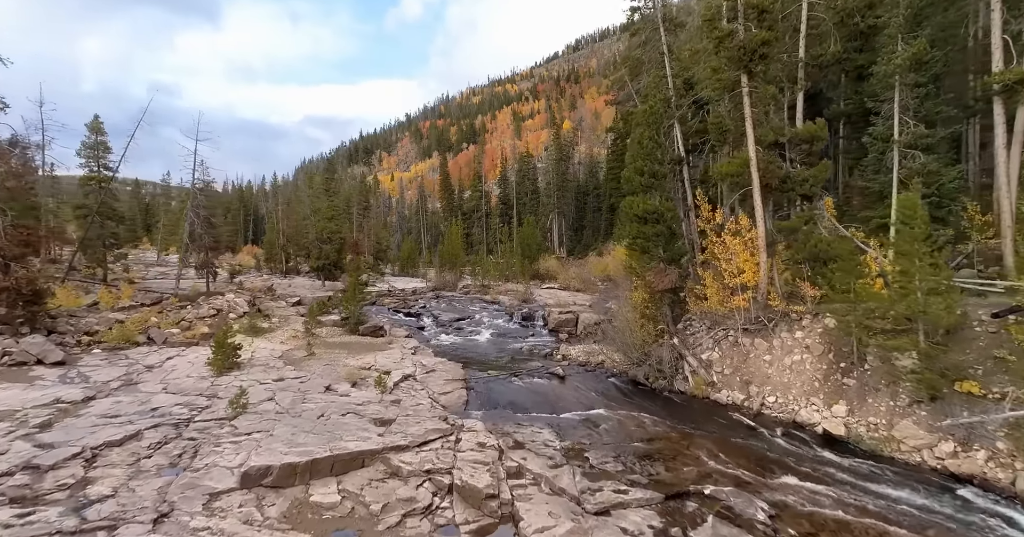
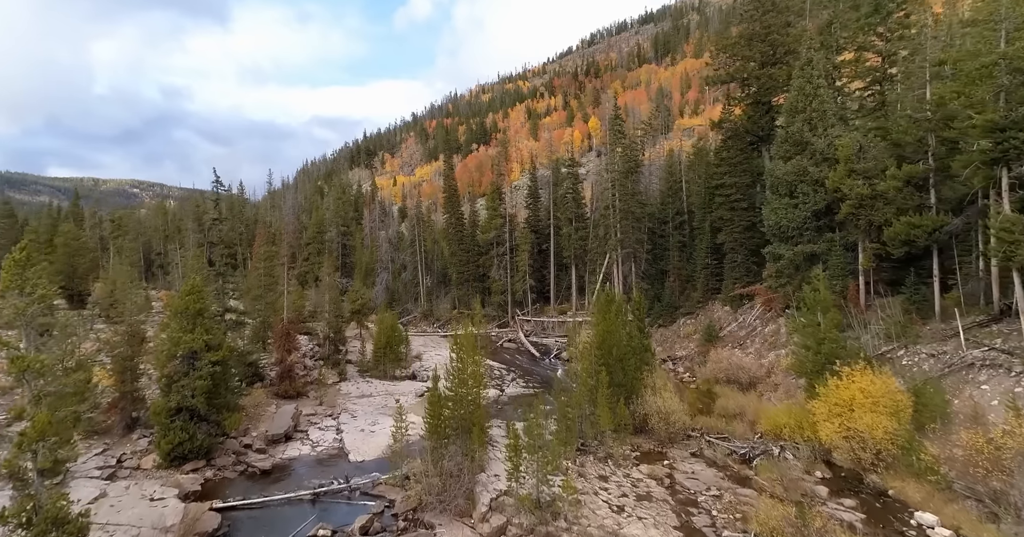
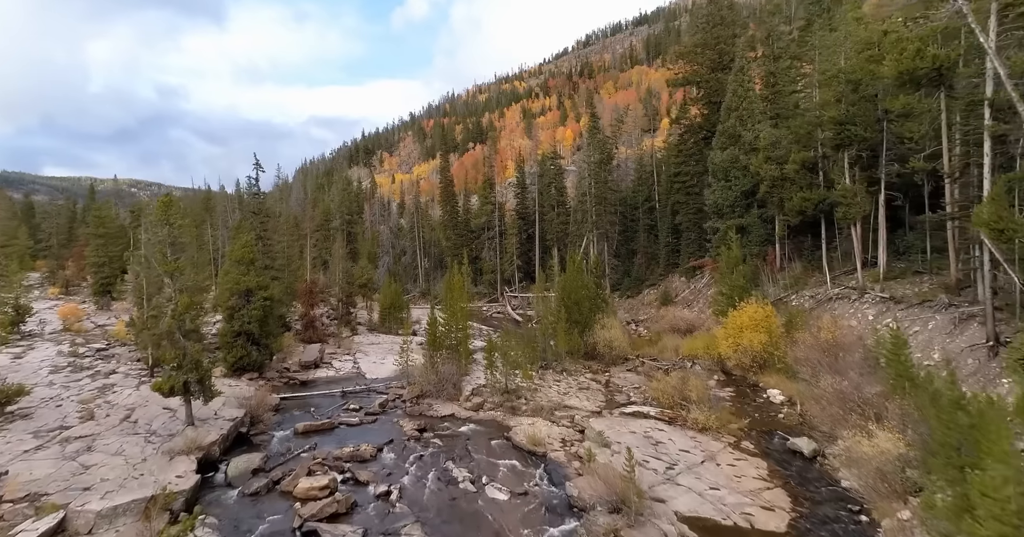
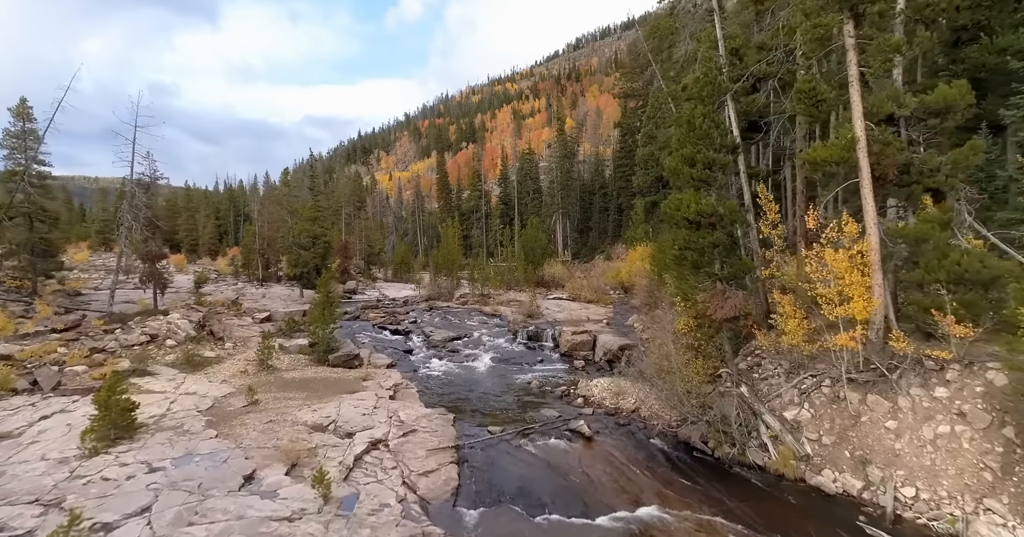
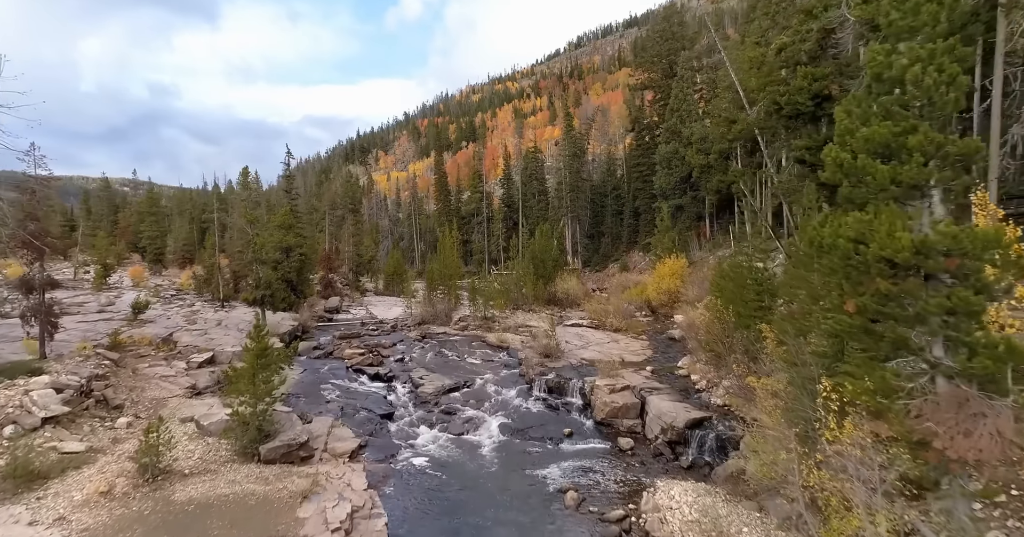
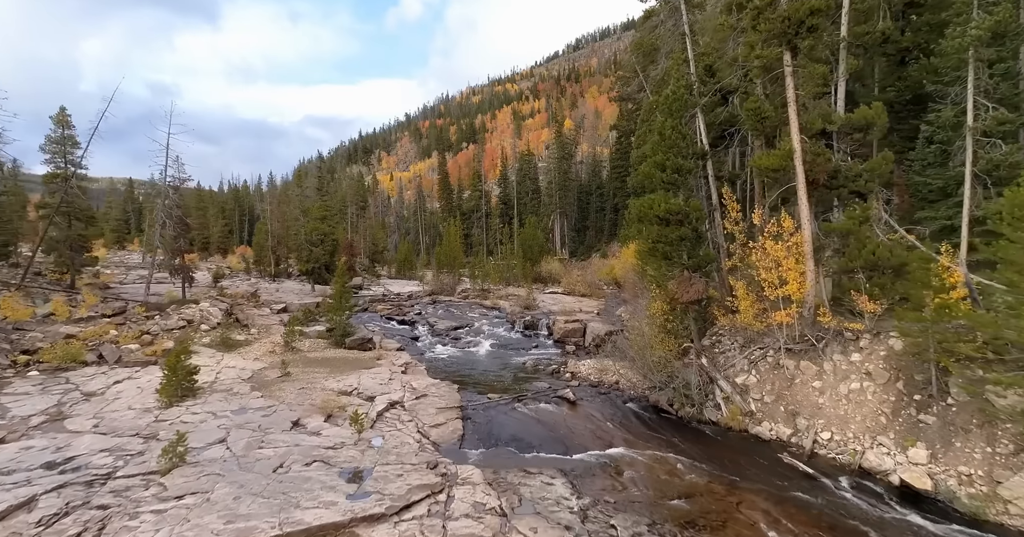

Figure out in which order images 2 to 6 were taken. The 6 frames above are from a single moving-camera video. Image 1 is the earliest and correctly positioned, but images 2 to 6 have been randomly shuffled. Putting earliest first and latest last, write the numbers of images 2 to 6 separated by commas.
6, 4, 5, 3, 2
